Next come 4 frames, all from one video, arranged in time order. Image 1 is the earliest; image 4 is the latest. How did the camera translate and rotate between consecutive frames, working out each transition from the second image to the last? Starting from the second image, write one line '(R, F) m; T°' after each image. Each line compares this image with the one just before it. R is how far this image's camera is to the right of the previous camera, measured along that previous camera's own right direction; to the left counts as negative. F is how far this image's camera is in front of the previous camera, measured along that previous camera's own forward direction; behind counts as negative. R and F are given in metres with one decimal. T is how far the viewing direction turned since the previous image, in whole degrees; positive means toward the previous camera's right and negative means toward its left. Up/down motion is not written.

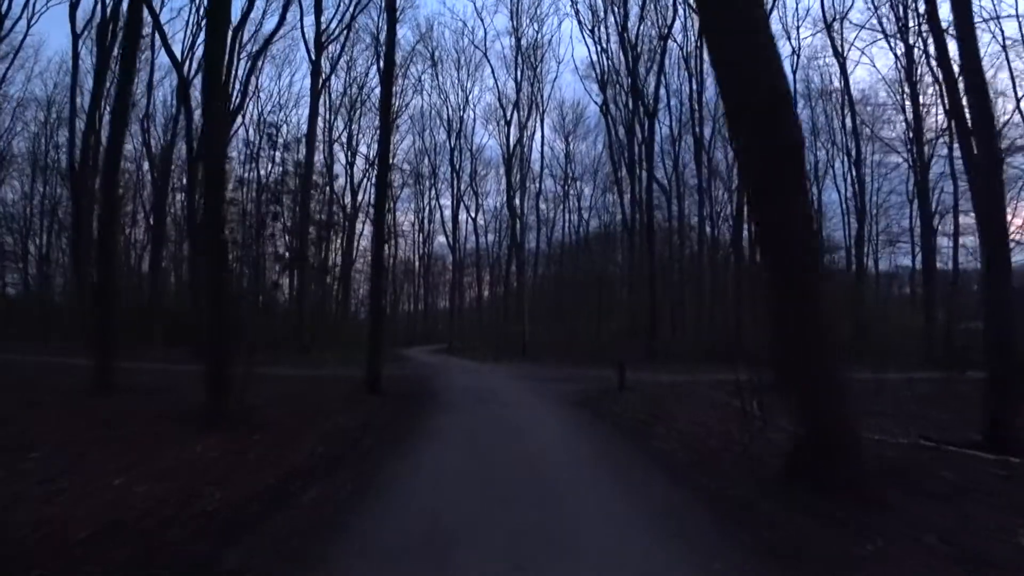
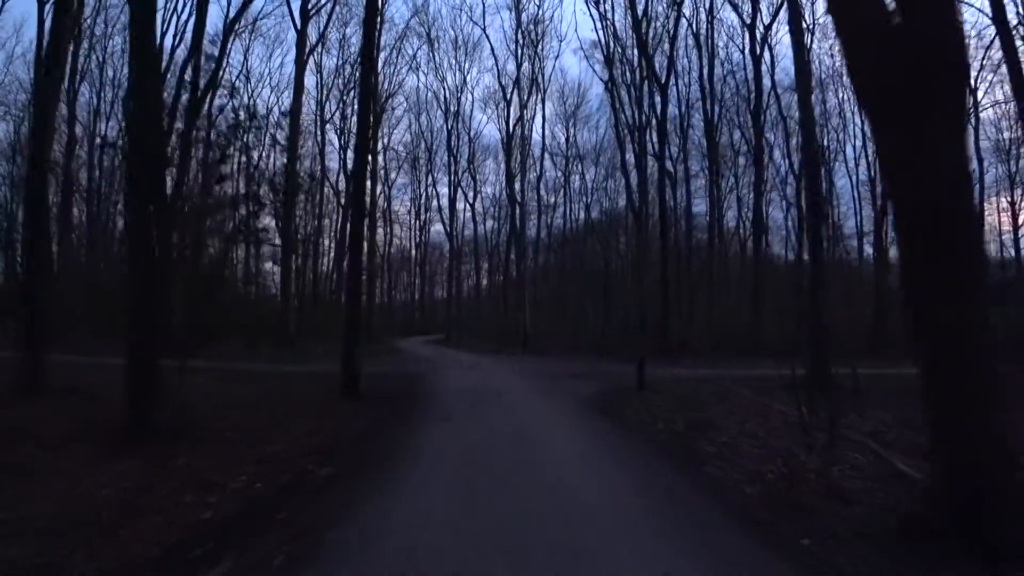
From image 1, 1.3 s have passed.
(-0.1, +3.4) m; 0°
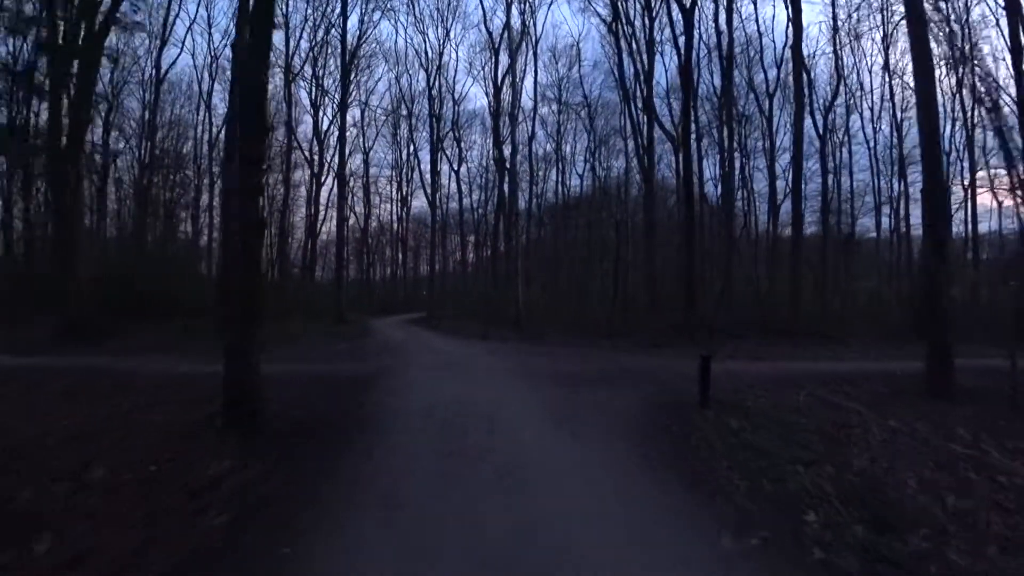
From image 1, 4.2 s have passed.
(-0.1, +7.5) m; +1°
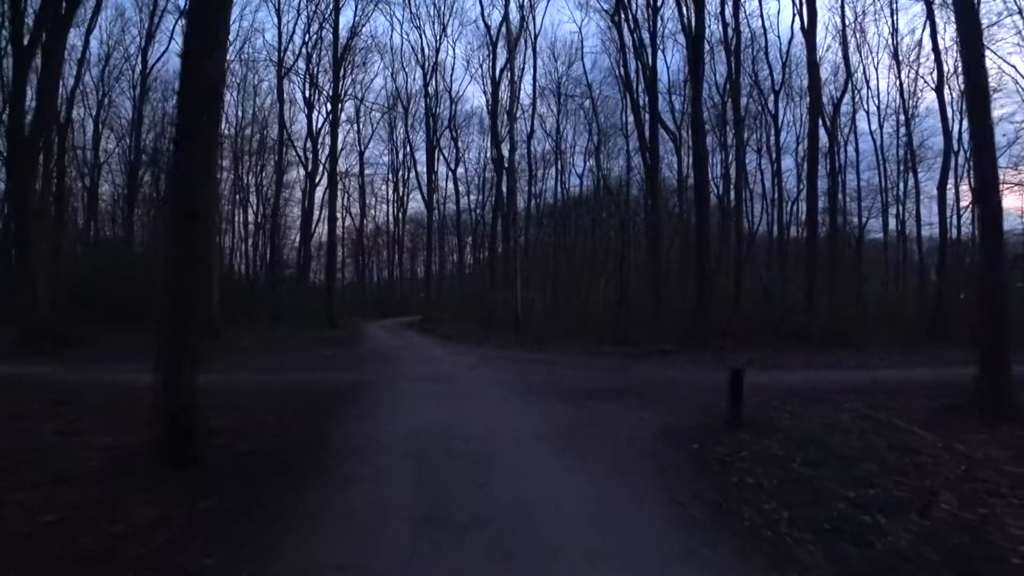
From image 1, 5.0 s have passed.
(0.0, +2.1) m; 0°
